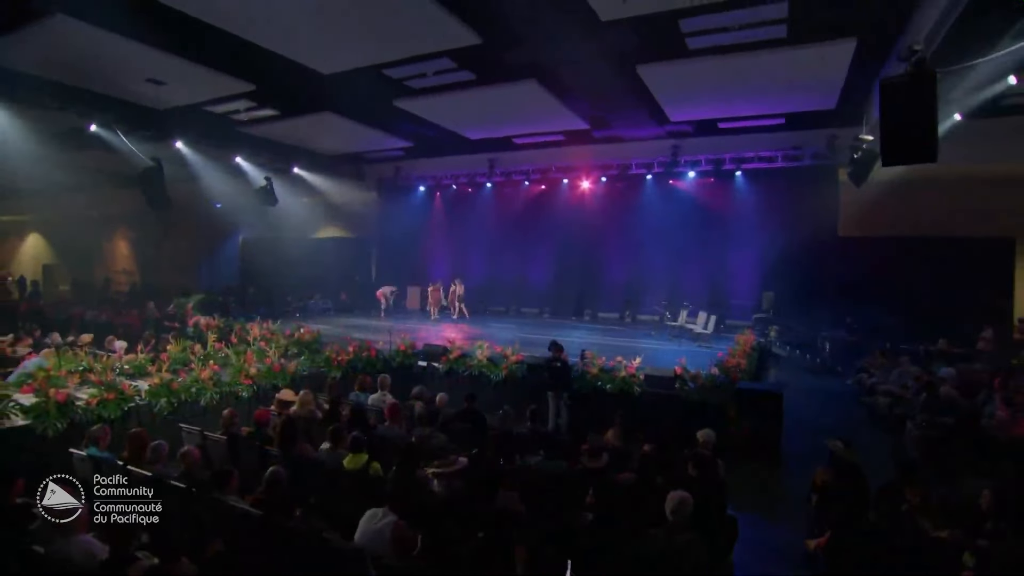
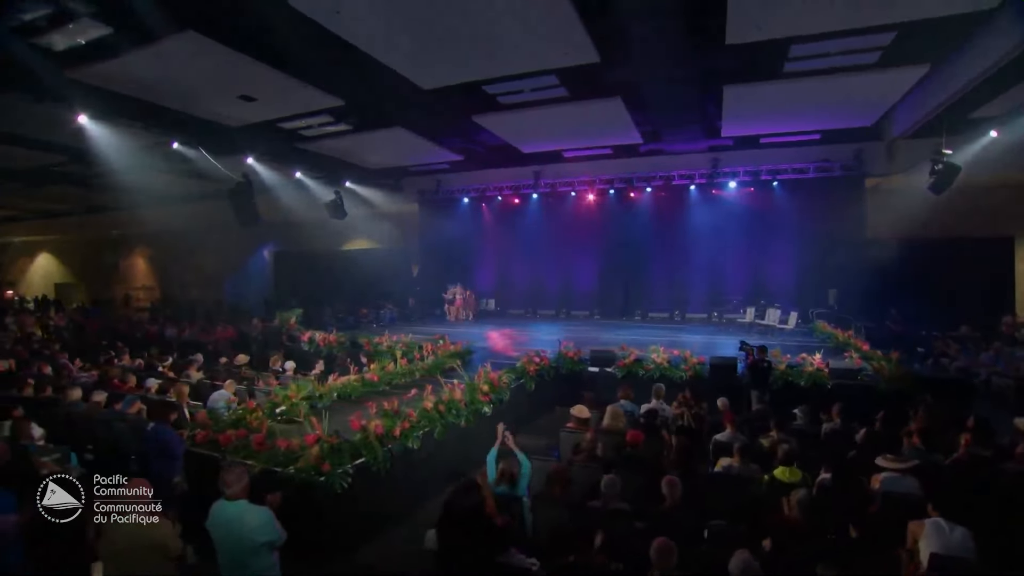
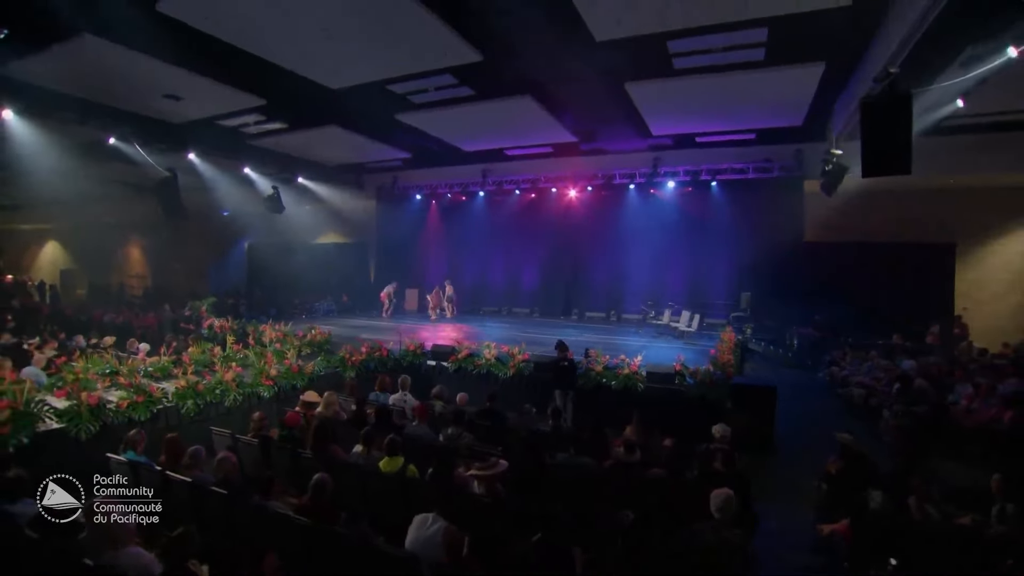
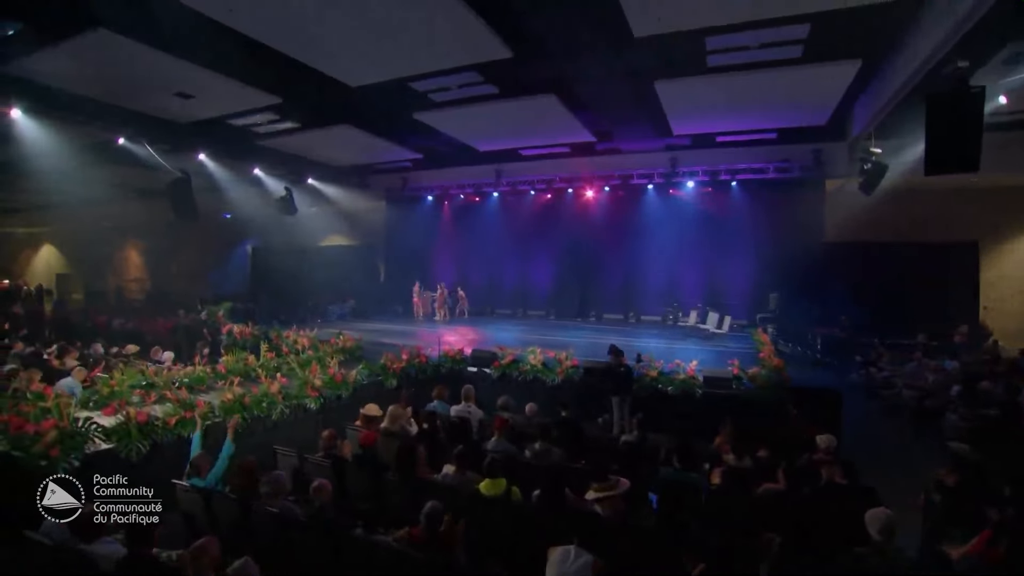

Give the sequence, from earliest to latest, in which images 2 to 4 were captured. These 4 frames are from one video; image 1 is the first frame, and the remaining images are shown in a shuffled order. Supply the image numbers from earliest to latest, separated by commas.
3, 4, 2
